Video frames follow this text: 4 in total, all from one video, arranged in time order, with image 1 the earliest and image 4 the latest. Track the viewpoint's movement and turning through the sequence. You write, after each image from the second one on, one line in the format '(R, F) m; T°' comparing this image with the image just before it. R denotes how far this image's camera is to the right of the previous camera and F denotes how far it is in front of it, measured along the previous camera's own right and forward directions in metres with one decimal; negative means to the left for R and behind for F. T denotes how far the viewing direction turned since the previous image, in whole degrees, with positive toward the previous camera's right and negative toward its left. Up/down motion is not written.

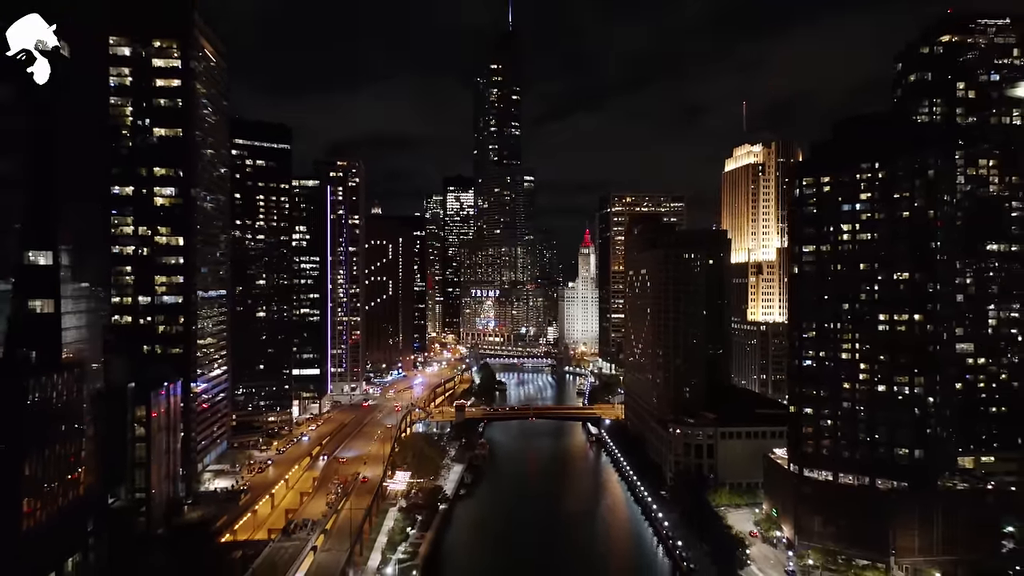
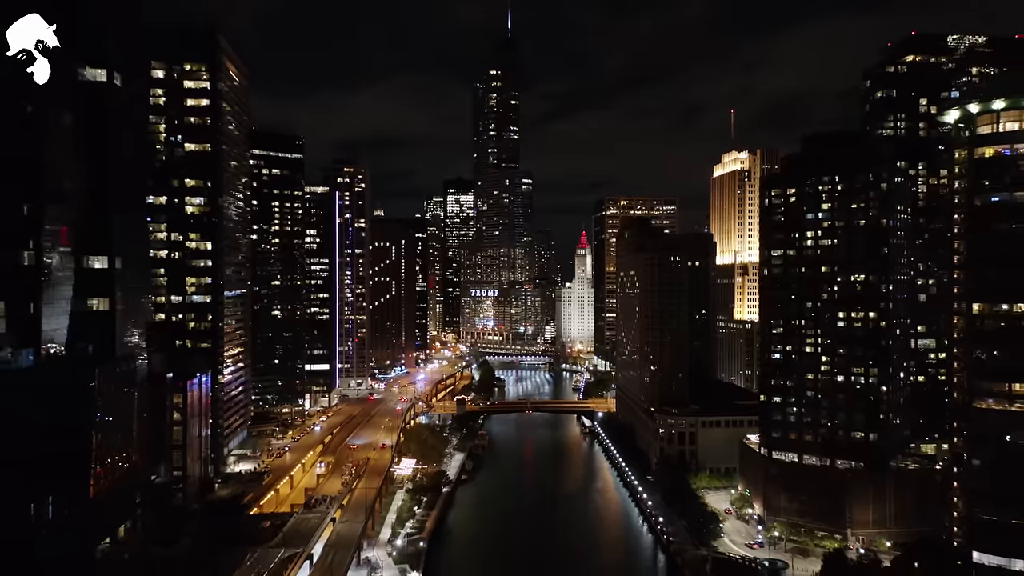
(+0.1, -2.9) m; 0°
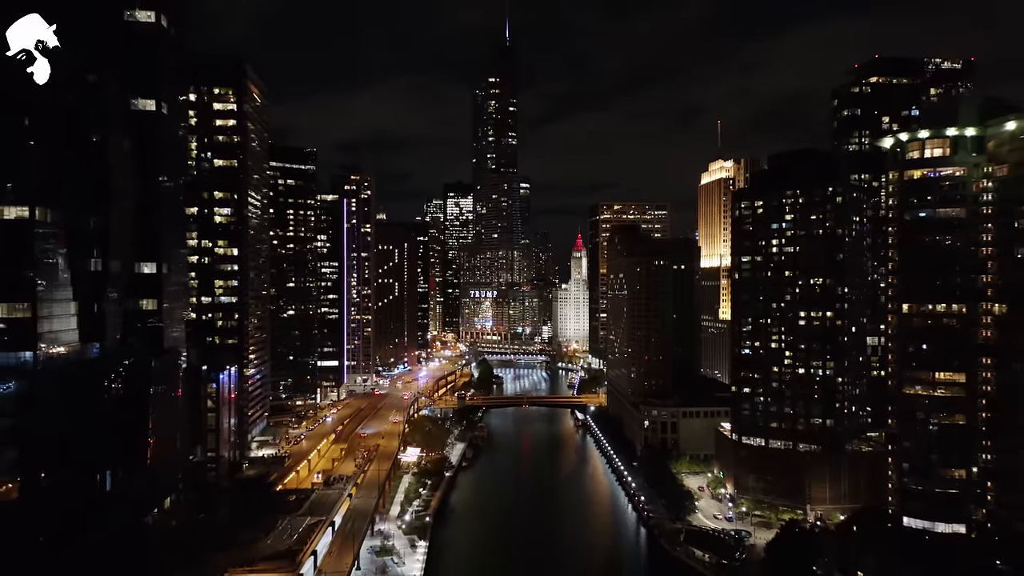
(+0.1, -3.4) m; 0°
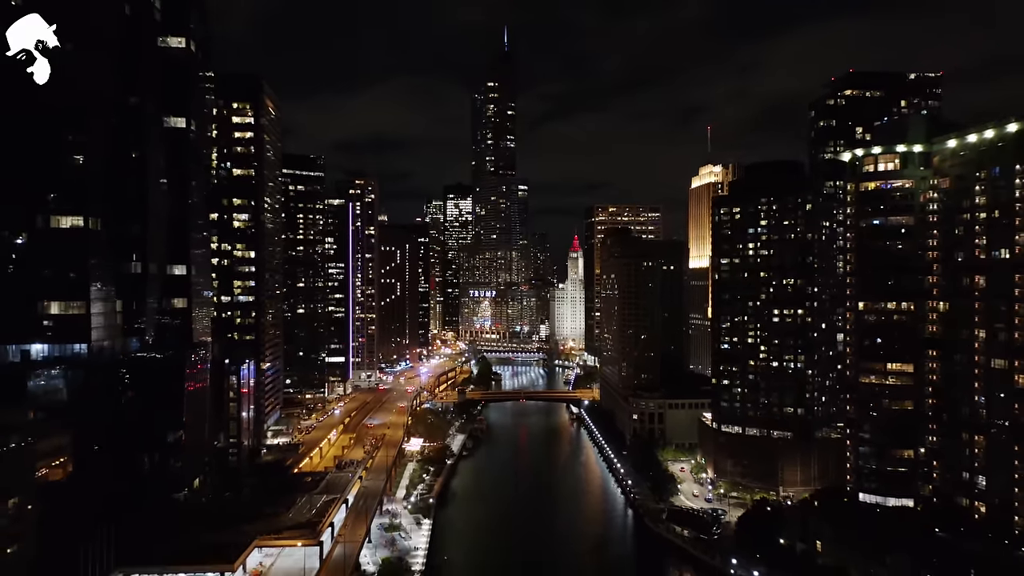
(+0.1, -2.7) m; 0°
